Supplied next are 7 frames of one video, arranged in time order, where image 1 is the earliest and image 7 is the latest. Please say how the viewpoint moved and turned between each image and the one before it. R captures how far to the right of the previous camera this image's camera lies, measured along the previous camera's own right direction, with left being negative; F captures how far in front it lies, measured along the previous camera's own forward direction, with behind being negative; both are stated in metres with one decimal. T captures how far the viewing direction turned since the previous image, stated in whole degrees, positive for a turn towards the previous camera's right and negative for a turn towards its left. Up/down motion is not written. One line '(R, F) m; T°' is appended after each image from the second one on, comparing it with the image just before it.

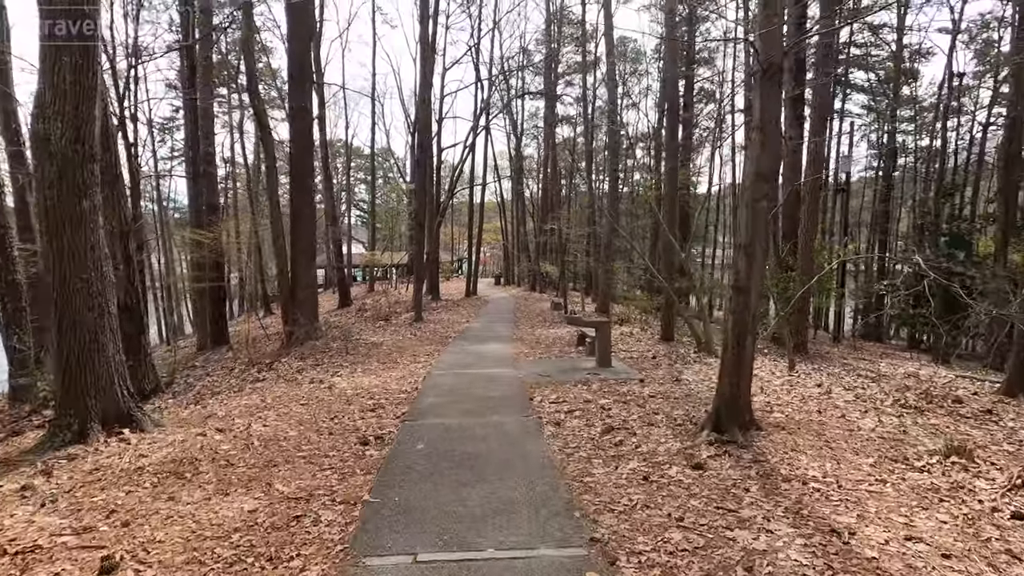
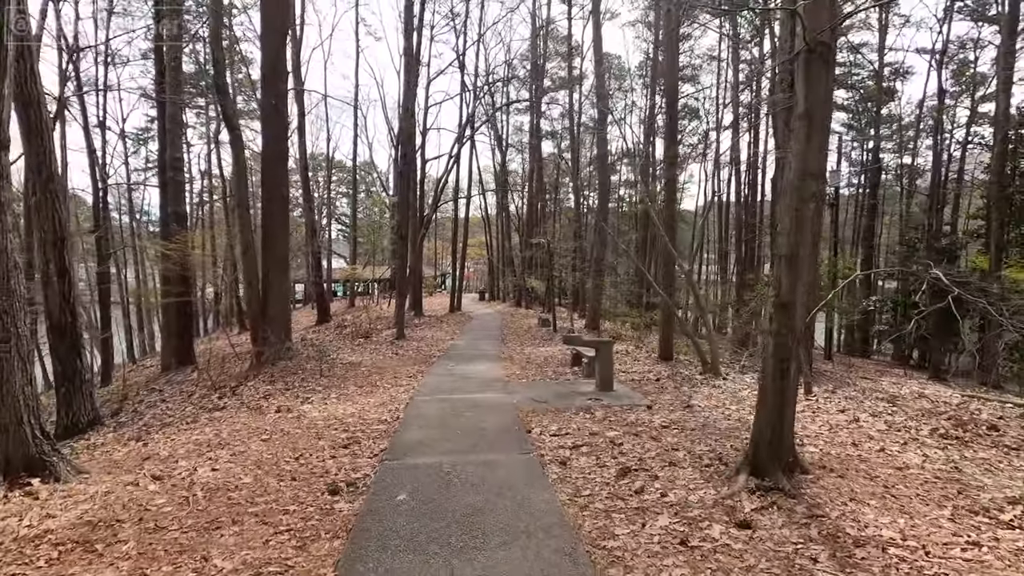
(-0.1, +0.7) m; +2°
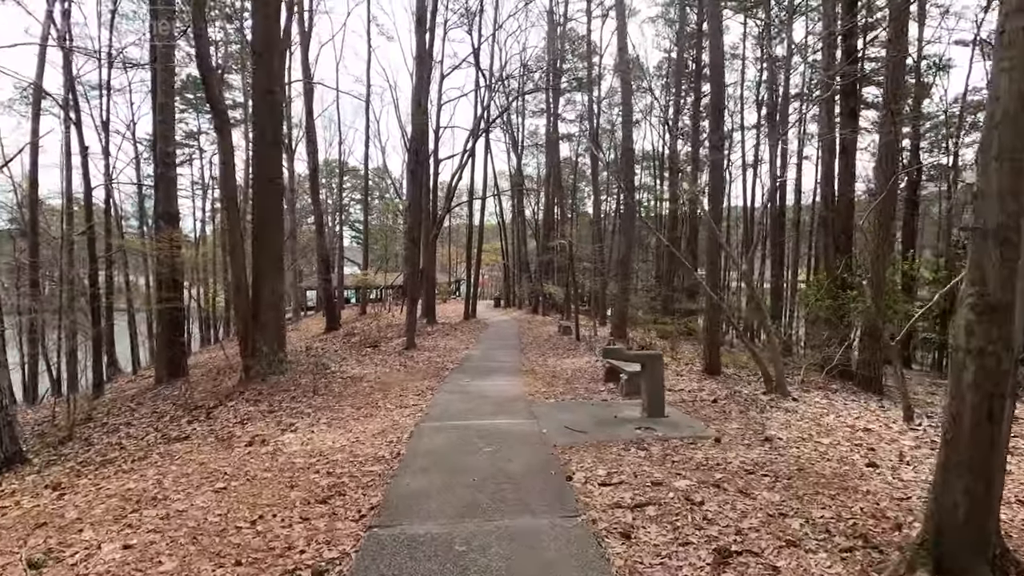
(-0.1, +1.2) m; -2°
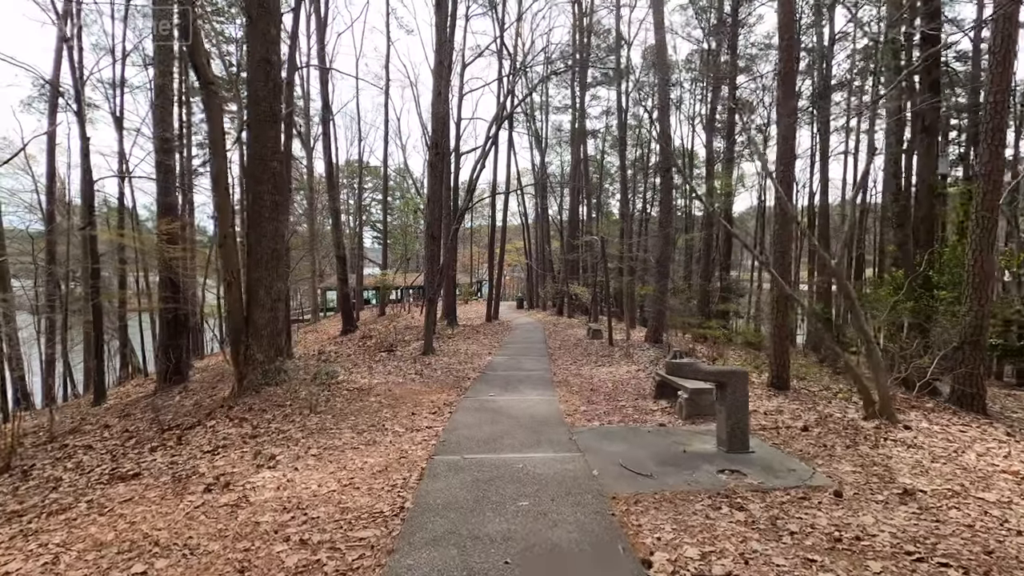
(-0.1, +1.2) m; -2°
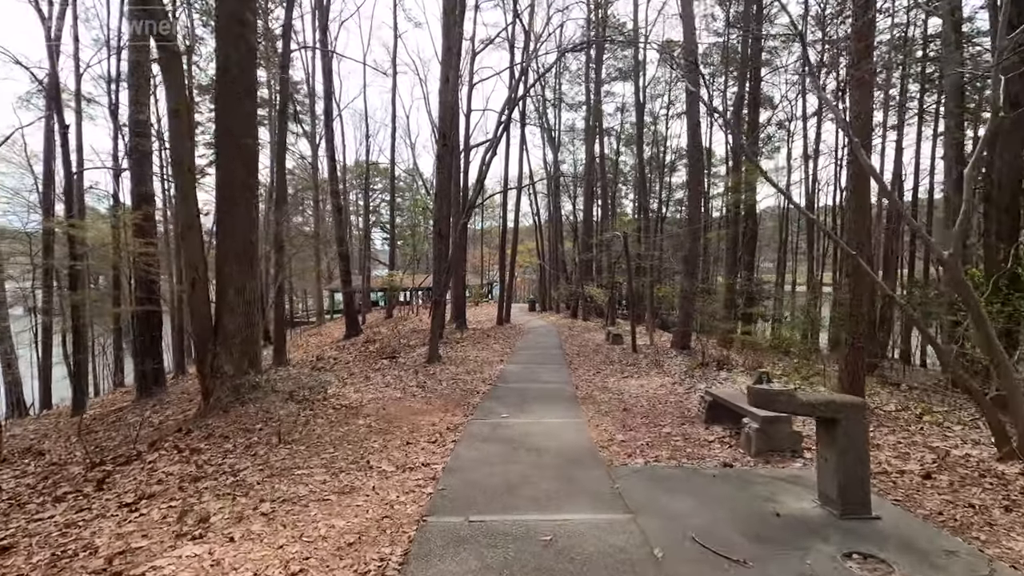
(-0.1, +1.2) m; -1°
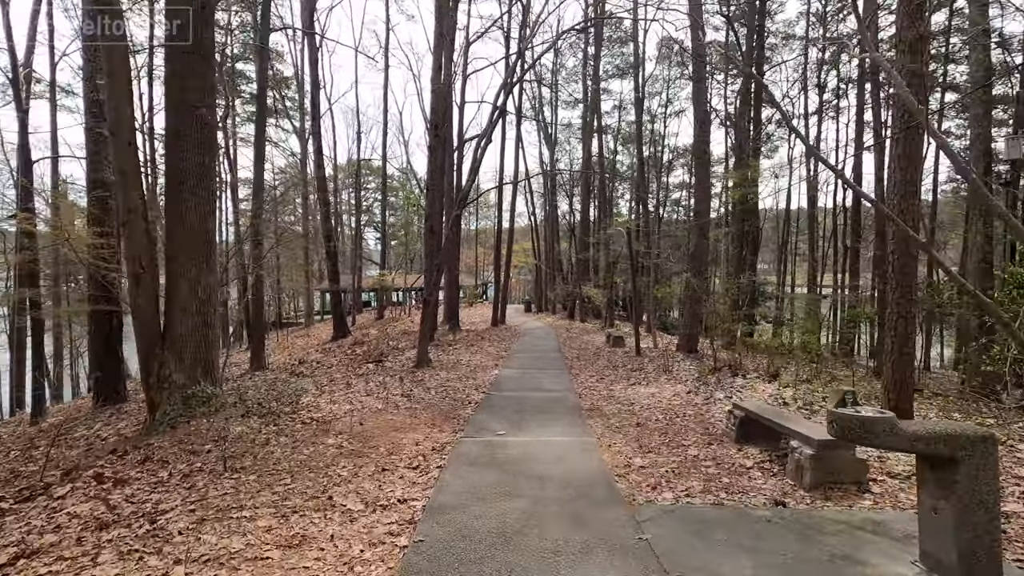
(0.0, +0.8) m; +1°
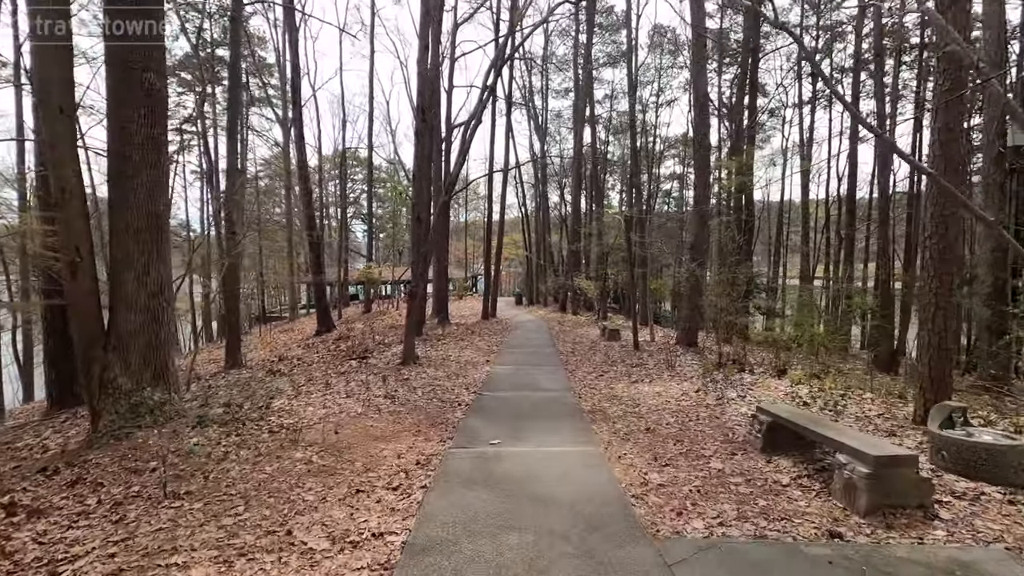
(0.0, +0.6) m; +1°
